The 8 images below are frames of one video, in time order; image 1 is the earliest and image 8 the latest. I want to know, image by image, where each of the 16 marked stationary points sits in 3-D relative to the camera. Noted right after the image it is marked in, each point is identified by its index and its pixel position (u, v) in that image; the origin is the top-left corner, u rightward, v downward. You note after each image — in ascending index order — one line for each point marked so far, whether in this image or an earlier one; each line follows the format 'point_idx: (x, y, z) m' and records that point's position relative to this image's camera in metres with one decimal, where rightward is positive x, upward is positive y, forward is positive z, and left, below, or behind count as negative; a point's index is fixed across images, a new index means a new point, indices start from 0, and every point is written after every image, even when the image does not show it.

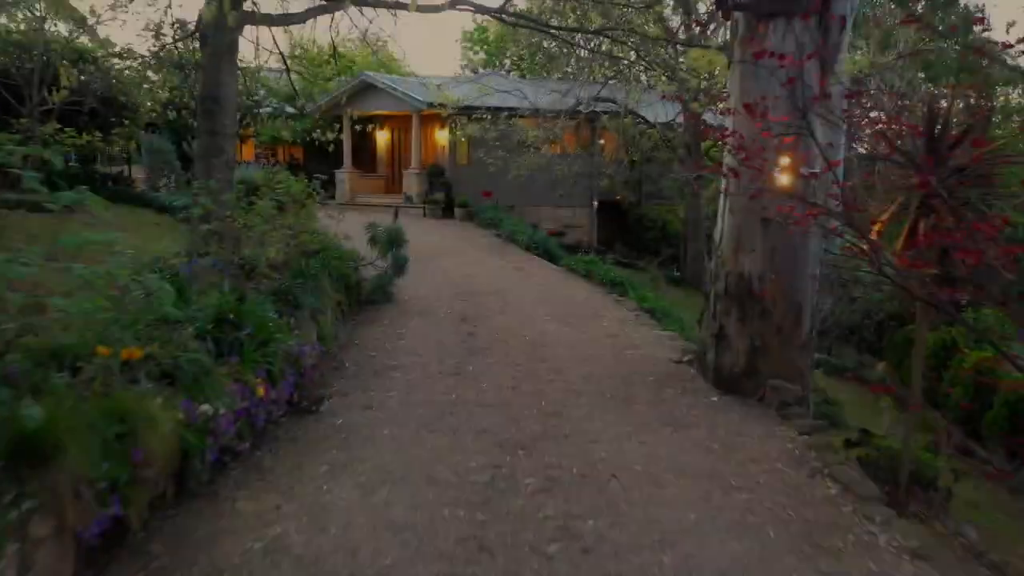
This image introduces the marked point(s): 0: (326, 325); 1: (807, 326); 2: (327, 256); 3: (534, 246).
0: (-1.7, -0.3, +7.2) m
1: (+2.2, -0.3, +5.8) m
2: (-2.1, +0.3, +8.7) m
3: (+0.4, +0.7, +13.8) m
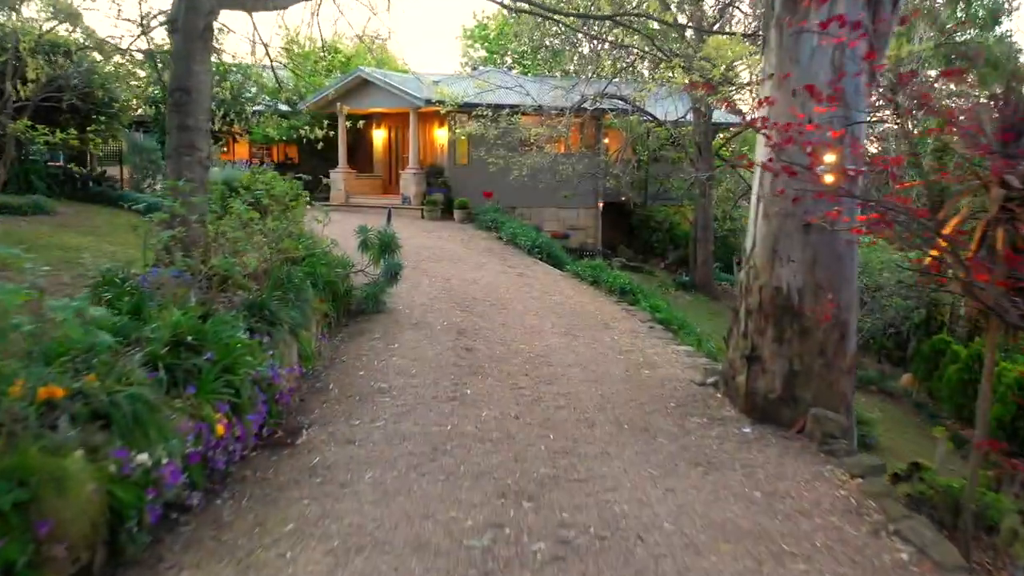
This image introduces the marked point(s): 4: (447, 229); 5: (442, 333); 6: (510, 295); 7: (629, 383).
0: (-1.7, -0.4, +6.5) m
1: (+2.2, -0.4, +5.1) m
2: (-2.1, +0.2, +8.0) m
3: (+0.4, +0.6, +13.1) m
4: (-1.3, +1.2, +15.5) m
5: (-0.7, -0.4, +7.7) m
6: (0.0, -0.1, +9.7) m
7: (+0.9, -0.7, +6.0) m
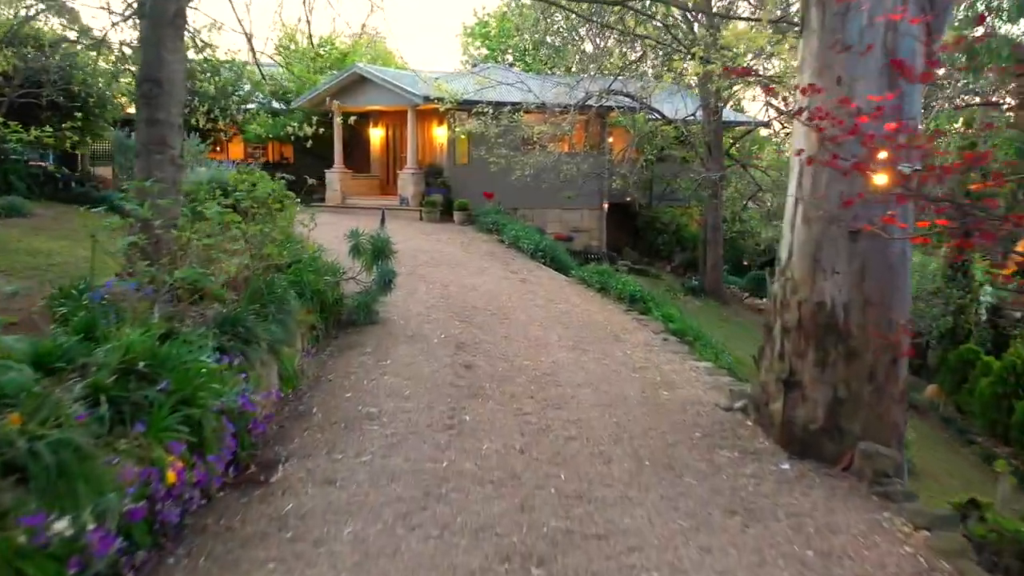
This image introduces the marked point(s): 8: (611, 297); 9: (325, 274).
0: (-1.7, -0.5, +5.8) m
1: (+2.2, -0.5, +4.5) m
2: (-2.1, +0.2, +7.4) m
3: (+0.4, +0.6, +12.4) m
4: (-1.3, +1.1, +14.8) m
5: (-0.7, -0.5, +7.1) m
6: (0.0, -0.2, +9.1) m
7: (+0.9, -0.8, +5.4) m
8: (+1.2, -0.1, +9.8) m
9: (-1.9, +0.1, +7.9) m
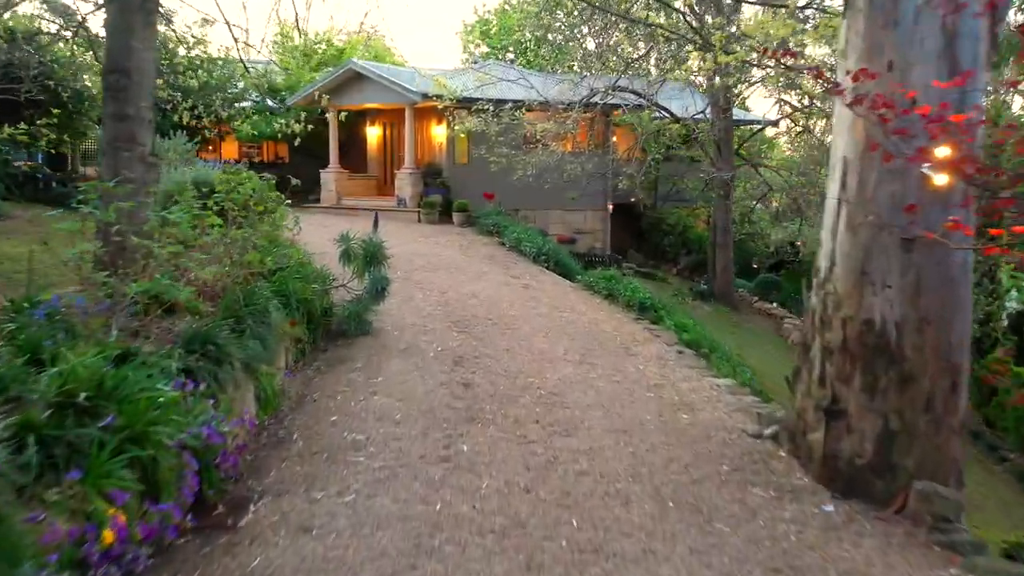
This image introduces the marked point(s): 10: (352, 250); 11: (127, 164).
0: (-1.7, -0.6, +5.3) m
1: (+2.3, -0.6, +3.9) m
2: (-2.0, +0.1, +6.8) m
3: (+0.5, +0.5, +11.9) m
4: (-1.2, +1.0, +14.3) m
5: (-0.6, -0.6, +6.5) m
6: (0.0, -0.3, +8.5) m
7: (+1.0, -0.9, +4.8) m
8: (+1.3, -0.2, +9.2) m
9: (-1.9, +0.1, +7.4) m
10: (-1.6, +0.4, +7.6) m
11: (-2.8, +0.9, +5.7) m
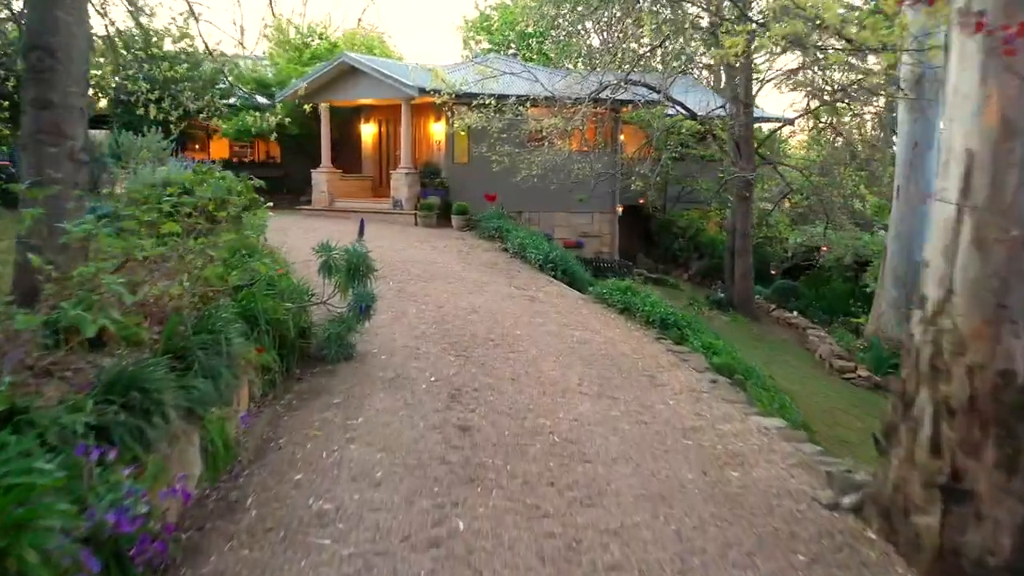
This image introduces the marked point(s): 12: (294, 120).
0: (-1.6, -0.7, +4.3) m
1: (+2.3, -0.7, +2.9) m
2: (-2.0, -0.1, +5.8) m
3: (+0.5, +0.3, +10.9) m
4: (-1.2, +0.9, +13.3) m
5: (-0.6, -0.8, +5.5) m
6: (+0.1, -0.4, +7.5) m
7: (+1.0, -1.0, +3.8) m
8: (+1.3, -0.3, +8.2) m
9: (-1.8, -0.1, +6.3) m
10: (-1.5, +0.2, +6.6) m
11: (-2.8, +0.8, +4.7) m
12: (-5.0, +3.8, +17.7) m
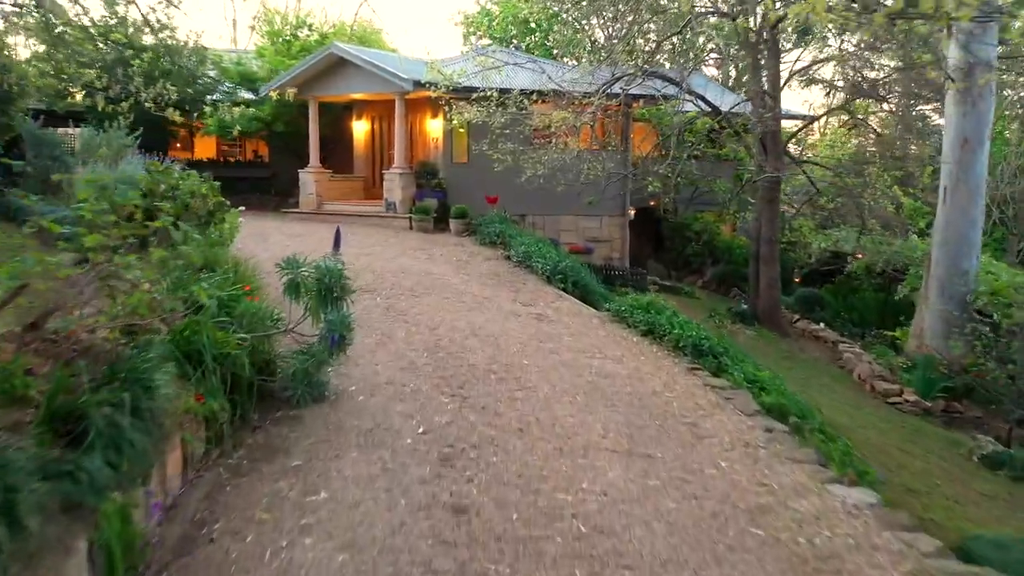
0: (-1.6, -0.9, +3.1) m
1: (+2.4, -0.9, +1.7) m
2: (-1.9, -0.2, +4.6) m
3: (+0.6, +0.1, +9.7) m
4: (-1.1, +0.7, +12.1) m
5: (-0.6, -0.9, +4.3) m
6: (+0.1, -0.6, +6.3) m
7: (+1.0, -1.2, +2.6) m
8: (+1.4, -0.5, +7.0) m
9: (-1.8, -0.3, +5.2) m
10: (-1.5, +0.1, +5.4) m
11: (-2.7, +0.6, +3.5) m
12: (-4.9, +3.6, +16.5) m
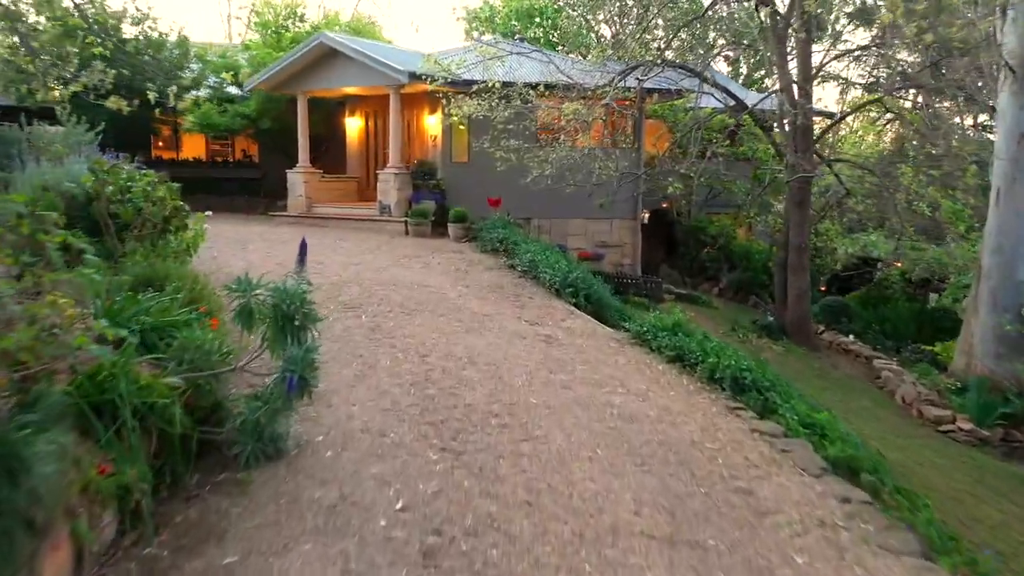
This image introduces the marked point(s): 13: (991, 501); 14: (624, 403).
0: (-1.5, -1.1, +2.0) m
1: (+2.4, -1.0, +0.6) m
2: (-1.9, -0.4, +3.6) m
3: (+0.6, 0.0, +8.6) m
4: (-1.1, +0.5, +11.0) m
5: (-0.5, -1.1, +3.2) m
6: (+0.1, -0.7, +5.3) m
7: (+1.1, -1.4, +1.5) m
8: (+1.4, -0.7, +5.9) m
9: (-1.8, -0.4, +4.1) m
10: (-1.4, -0.1, +4.3) m
11: (-2.7, +0.4, +2.5) m
12: (-4.8, +3.5, +15.5) m
13: (+4.0, -1.8, +6.5) m
14: (+0.8, -0.8, +5.2) m
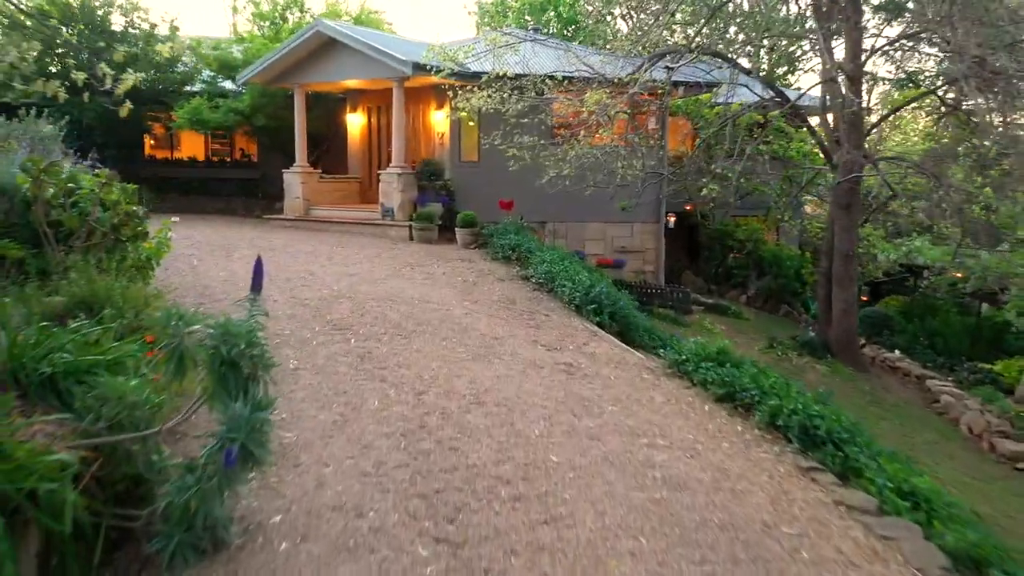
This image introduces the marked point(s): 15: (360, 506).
0: (-1.5, -1.2, +1.0) m
1: (+2.4, -1.2, -0.5) m
2: (-1.9, -0.5, +2.5) m
3: (+0.8, -0.2, +7.5) m
4: (-0.9, +0.4, +10.0) m
5: (-0.5, -1.2, +2.2) m
6: (+0.2, -0.9, +4.2) m
7: (+1.1, -1.5, +0.4) m
8: (+1.5, -0.8, +4.9) m
9: (-1.7, -0.6, +3.1) m
10: (-1.4, -0.2, +3.3) m
11: (-2.7, +0.3, +1.4) m
12: (-4.6, +3.3, +14.5) m
13: (+4.1, -1.9, +5.4) m
14: (+0.8, -0.9, +4.1) m
15: (-0.7, -1.0, +3.6) m
